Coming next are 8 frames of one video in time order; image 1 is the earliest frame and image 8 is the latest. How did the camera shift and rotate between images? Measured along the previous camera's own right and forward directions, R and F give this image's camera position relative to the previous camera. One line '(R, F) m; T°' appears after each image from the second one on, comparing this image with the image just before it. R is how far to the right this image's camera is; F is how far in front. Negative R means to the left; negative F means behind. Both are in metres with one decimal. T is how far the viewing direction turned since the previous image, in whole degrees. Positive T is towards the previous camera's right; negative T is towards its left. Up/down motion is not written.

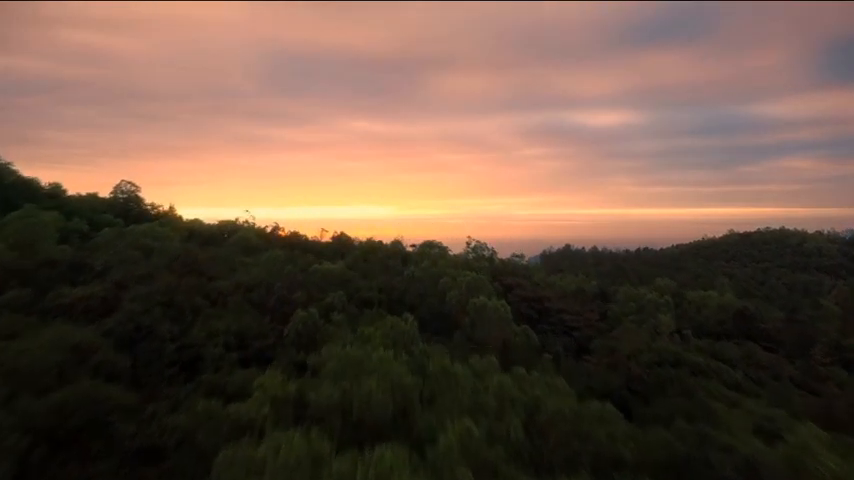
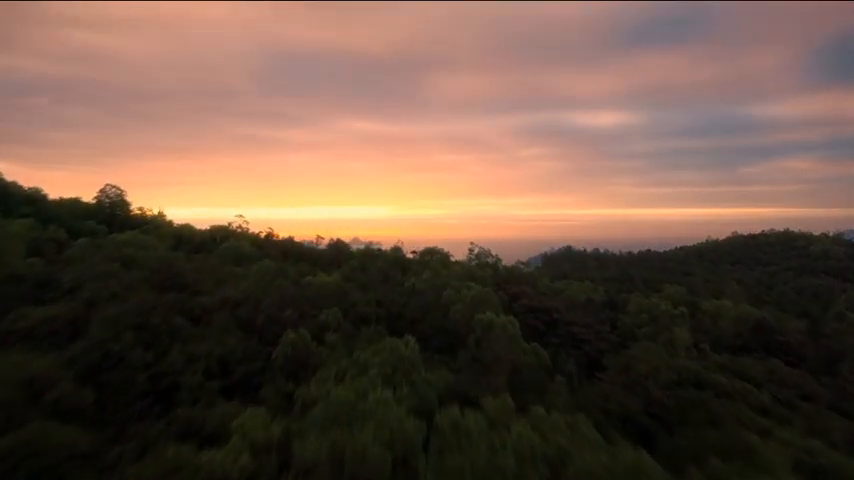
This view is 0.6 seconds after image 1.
(0.0, +0.9) m; 0°
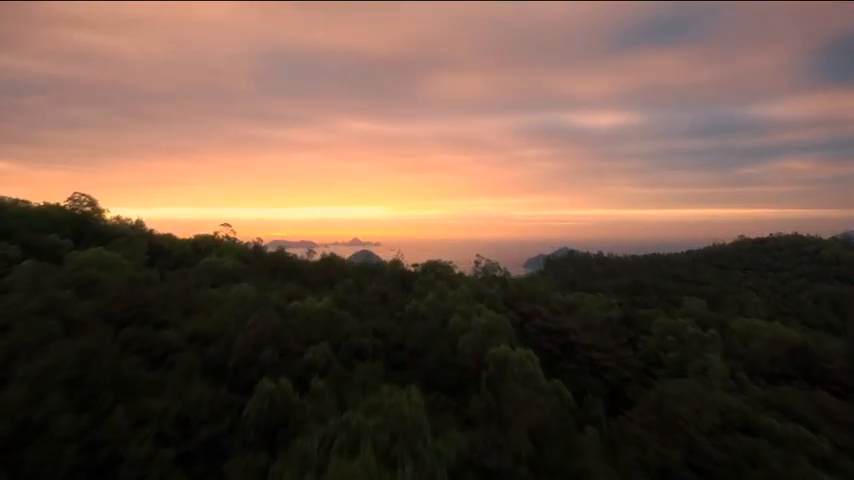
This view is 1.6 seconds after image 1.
(0.0, +1.5) m; 0°
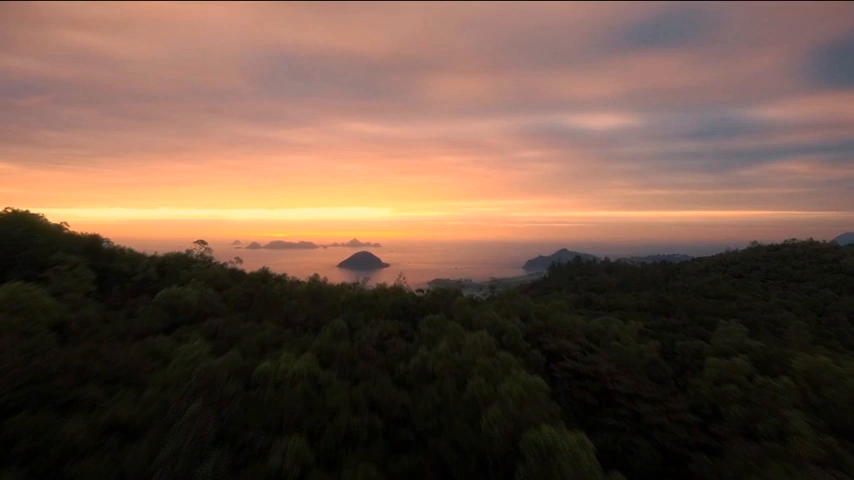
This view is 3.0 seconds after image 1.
(-0.1, +2.5) m; 0°
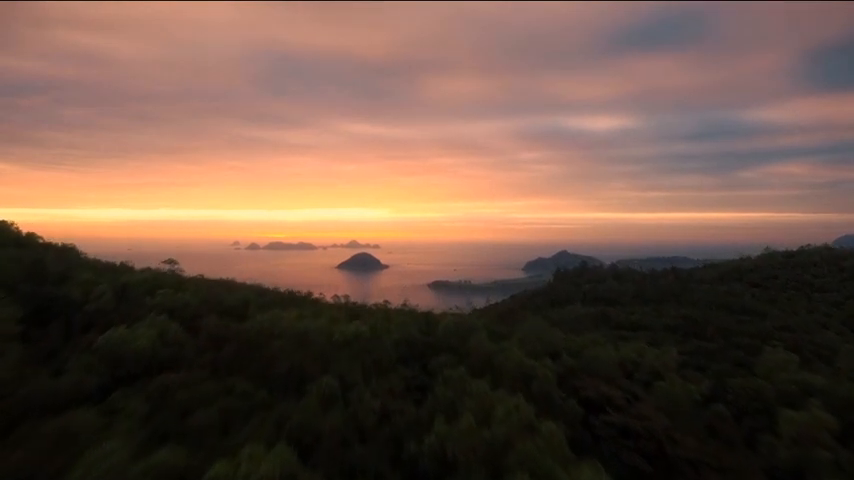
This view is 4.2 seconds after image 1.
(-0.1, +2.3) m; 0°
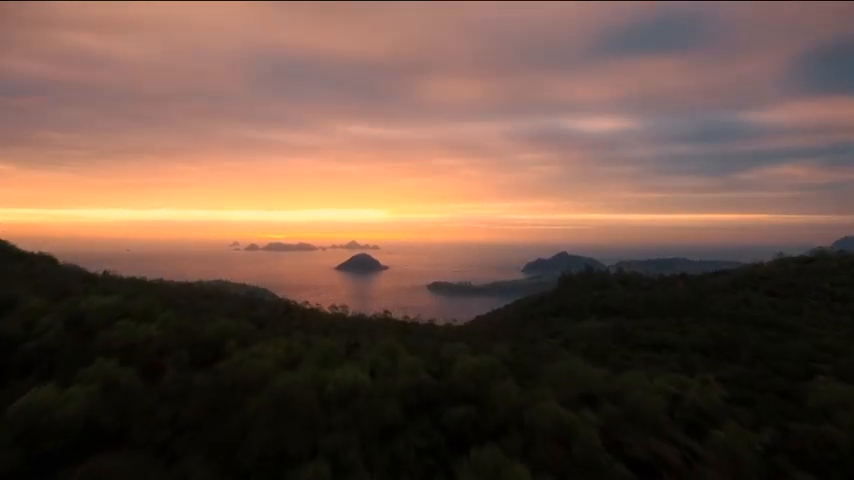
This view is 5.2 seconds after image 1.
(-0.1, +2.0) m; 0°
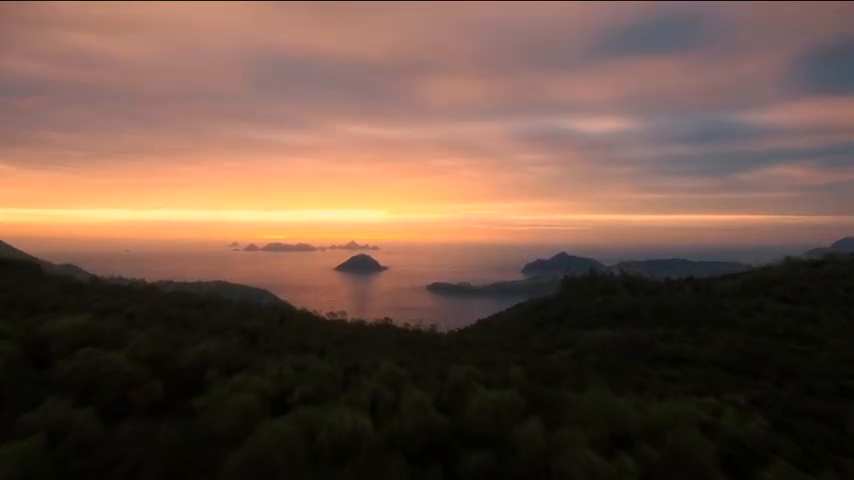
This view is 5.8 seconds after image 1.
(-0.1, +1.3) m; 0°
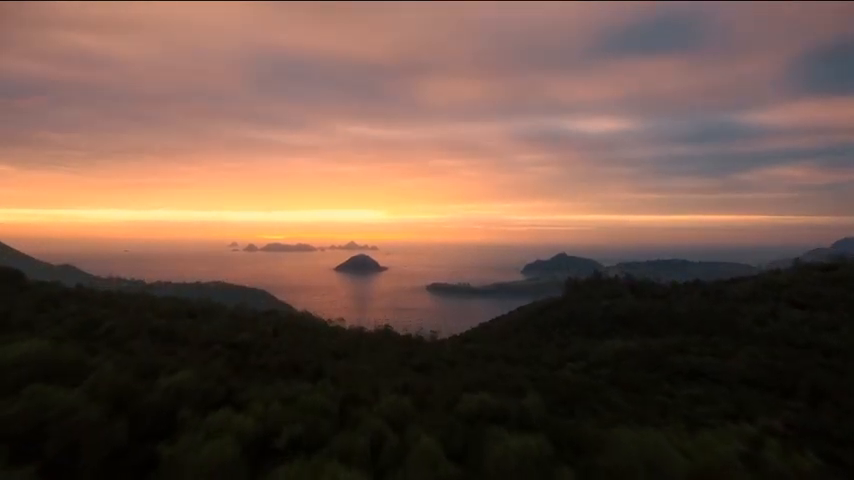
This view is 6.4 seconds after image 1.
(-0.1, +1.4) m; 0°
